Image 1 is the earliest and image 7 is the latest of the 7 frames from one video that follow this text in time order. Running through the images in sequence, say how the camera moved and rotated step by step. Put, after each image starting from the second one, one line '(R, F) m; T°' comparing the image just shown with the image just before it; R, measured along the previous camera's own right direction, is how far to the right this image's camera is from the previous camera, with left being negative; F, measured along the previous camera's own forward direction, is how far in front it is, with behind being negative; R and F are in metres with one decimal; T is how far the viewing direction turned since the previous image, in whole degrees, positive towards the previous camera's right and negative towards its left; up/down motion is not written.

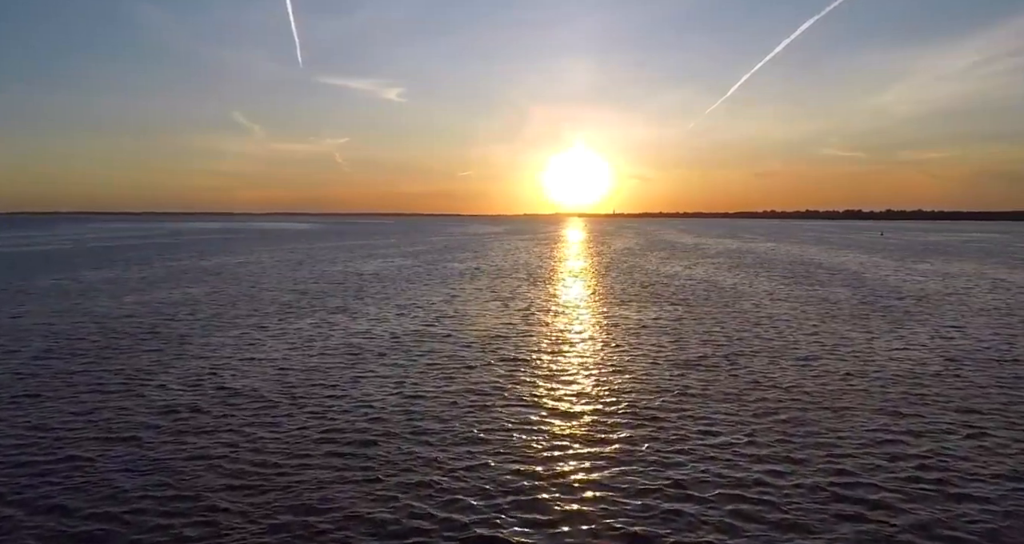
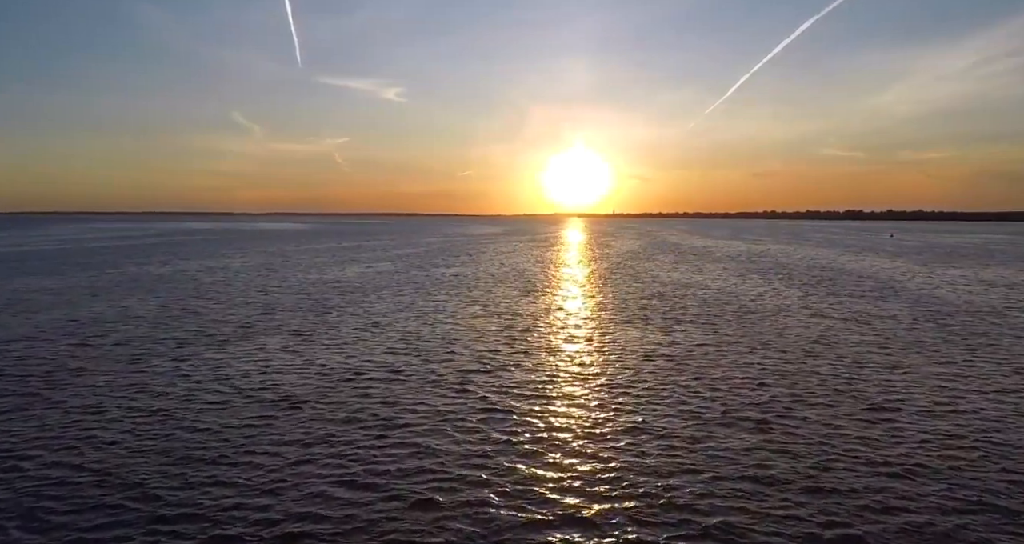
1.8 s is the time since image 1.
(+0.4, +4.5) m; 0°
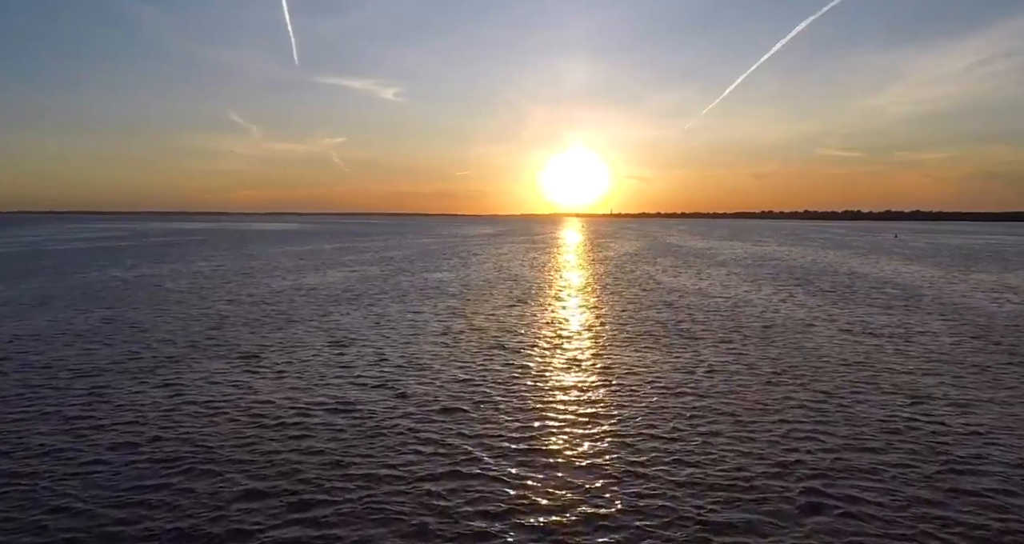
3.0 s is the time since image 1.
(+0.3, +3.2) m; 0°
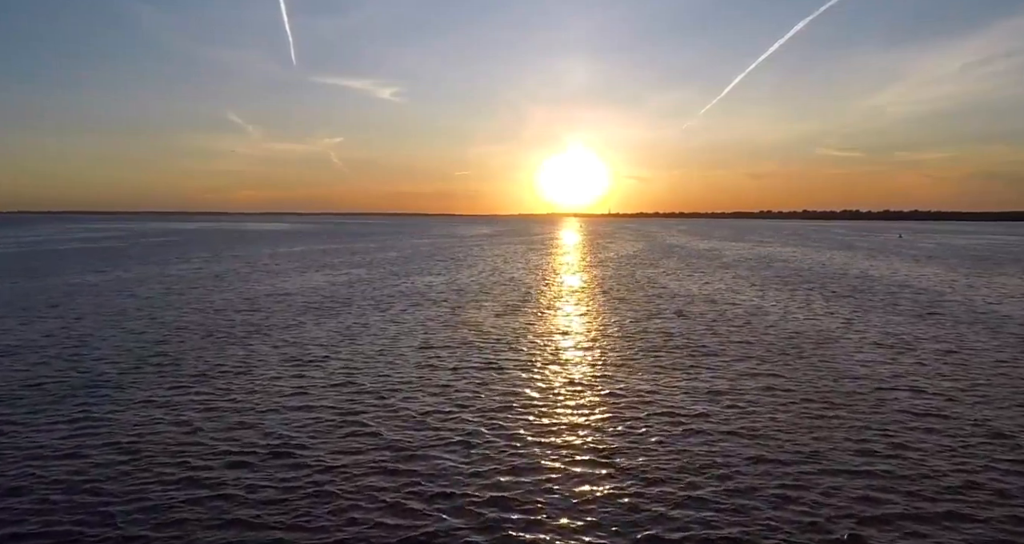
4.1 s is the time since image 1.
(+0.3, +2.5) m; 0°
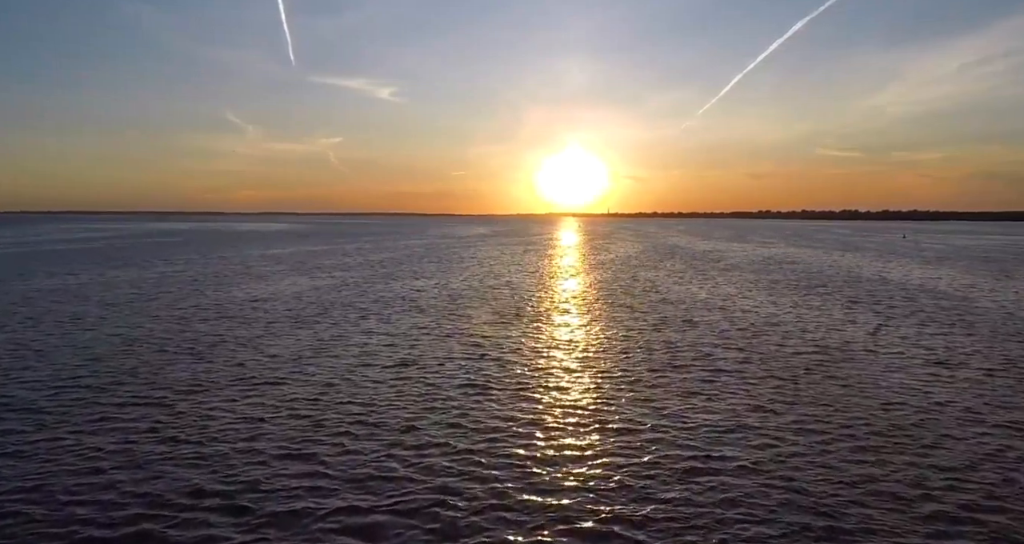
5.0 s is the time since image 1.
(+0.2, +2.4) m; 0°
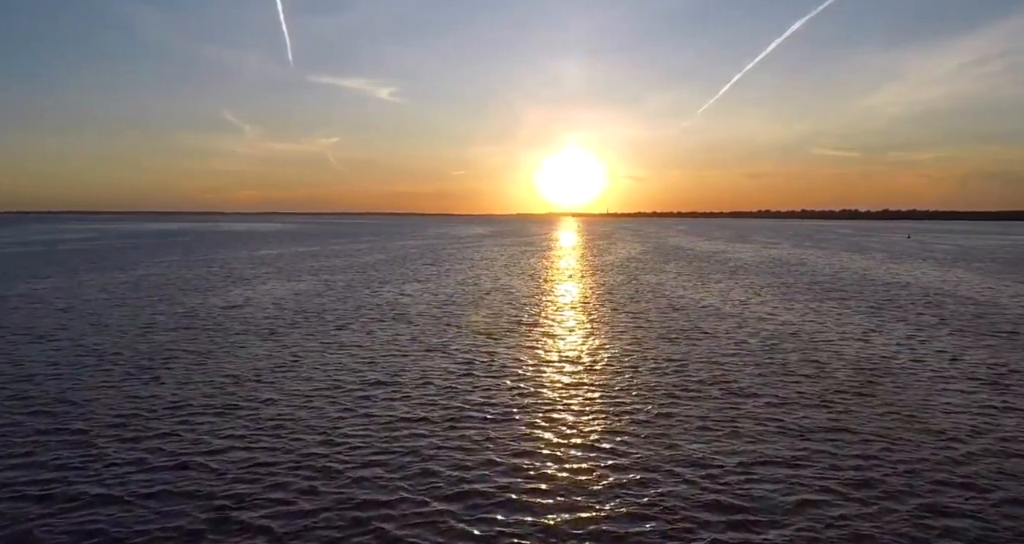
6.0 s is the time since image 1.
(+0.1, +2.3) m; 0°
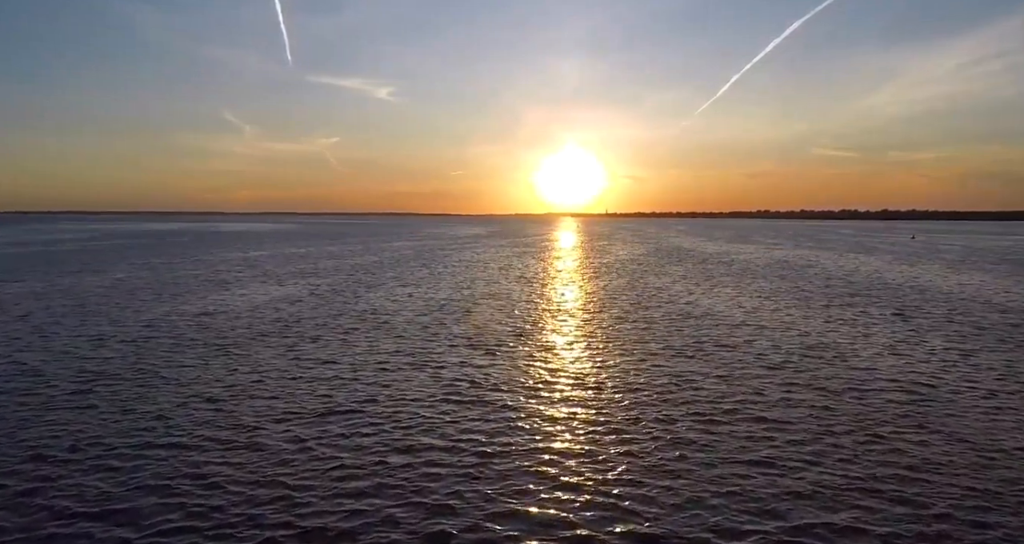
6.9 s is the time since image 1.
(+0.1, +2.1) m; 0°
